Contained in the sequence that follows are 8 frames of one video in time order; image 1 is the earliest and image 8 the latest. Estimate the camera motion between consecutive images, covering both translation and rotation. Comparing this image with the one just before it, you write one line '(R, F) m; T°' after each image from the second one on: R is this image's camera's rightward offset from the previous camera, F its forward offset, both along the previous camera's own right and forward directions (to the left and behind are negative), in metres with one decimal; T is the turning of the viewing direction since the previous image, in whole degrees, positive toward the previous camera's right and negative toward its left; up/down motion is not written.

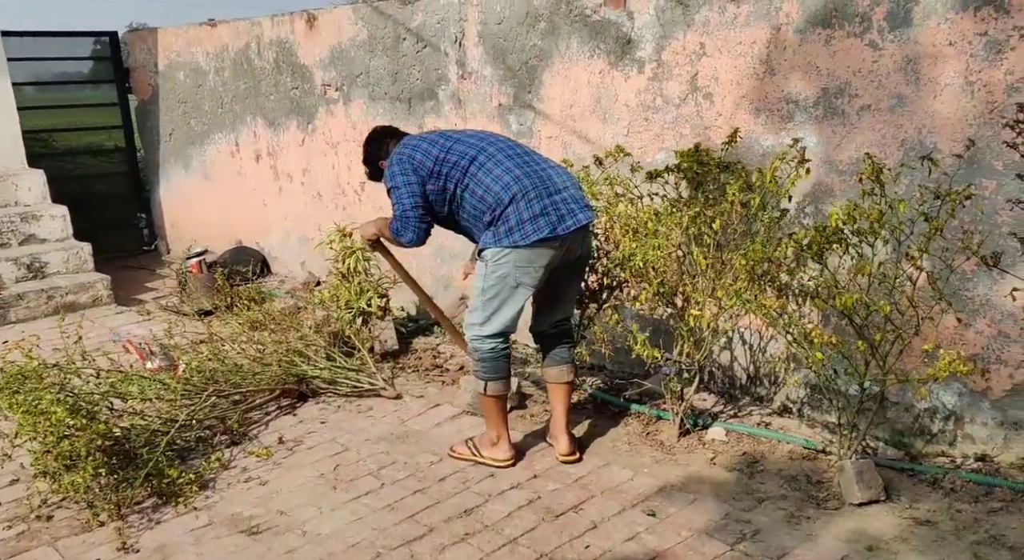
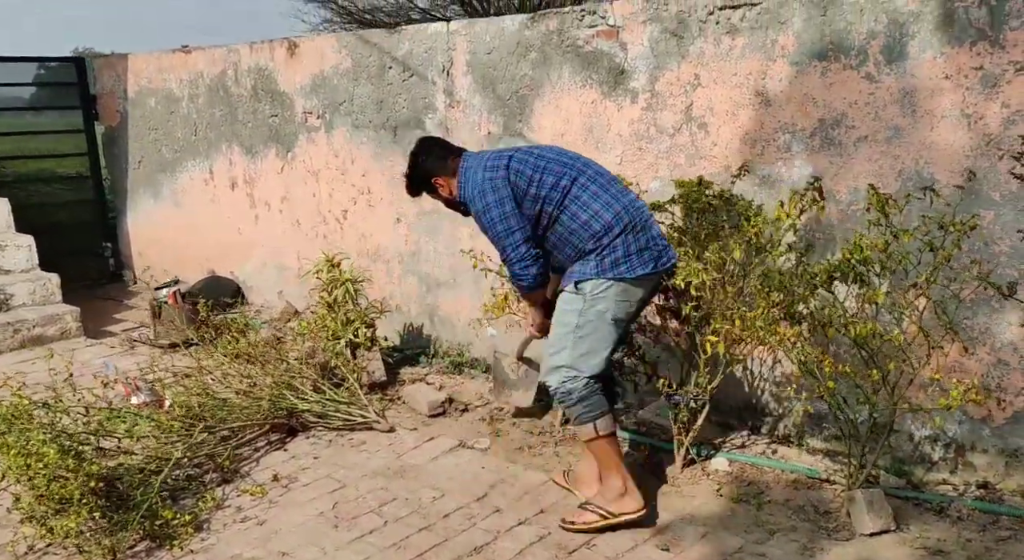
(-0.2, 0.0) m; +3°
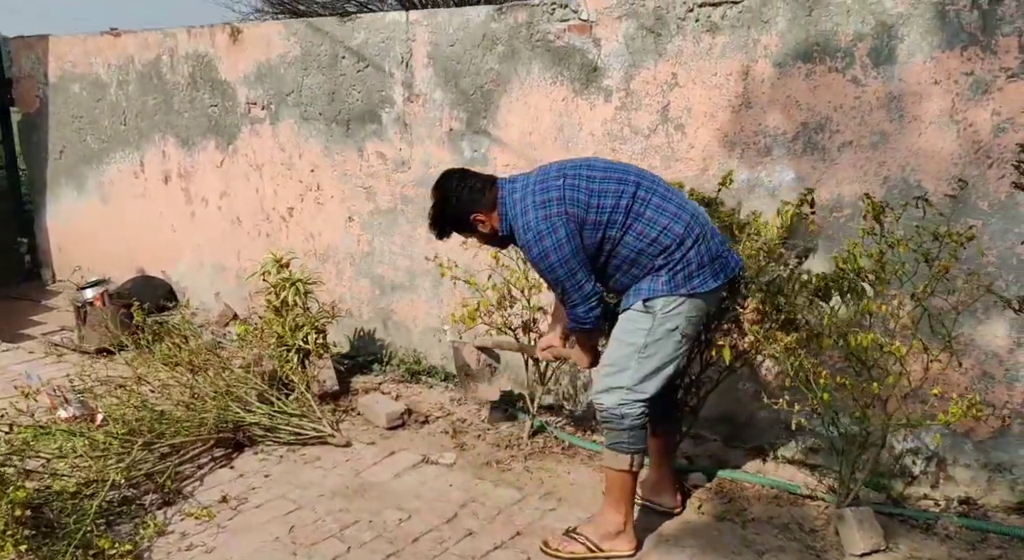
(-0.2, +0.2) m; +5°
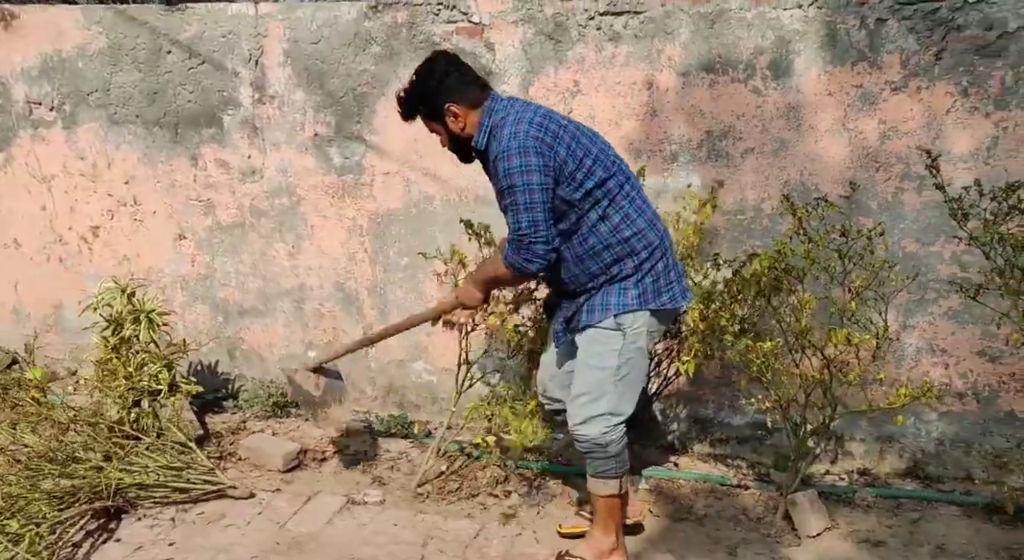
(-0.7, +0.3) m; +19°
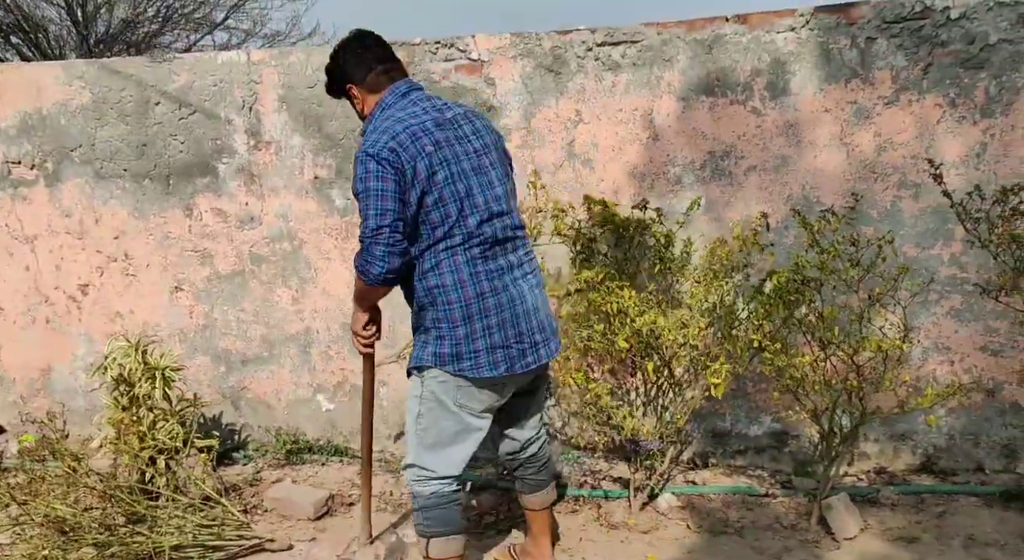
(-0.3, 0.0) m; +4°
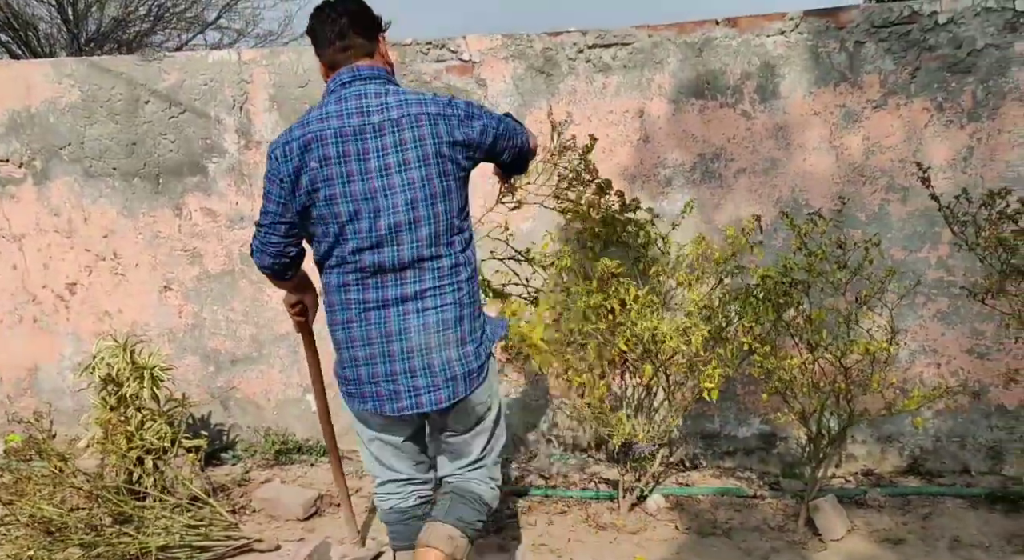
(0.0, 0.0) m; +1°
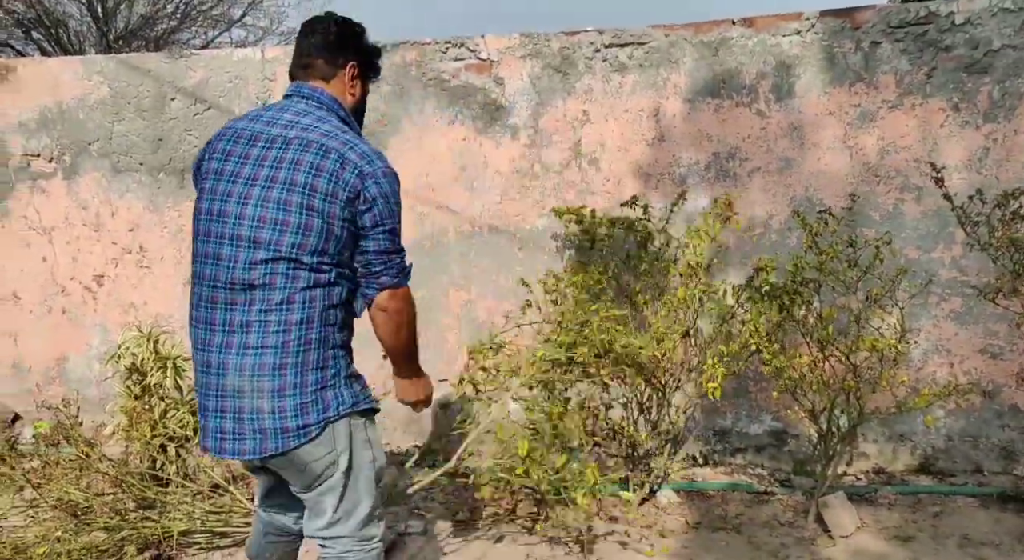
(0.0, -0.1) m; -1°
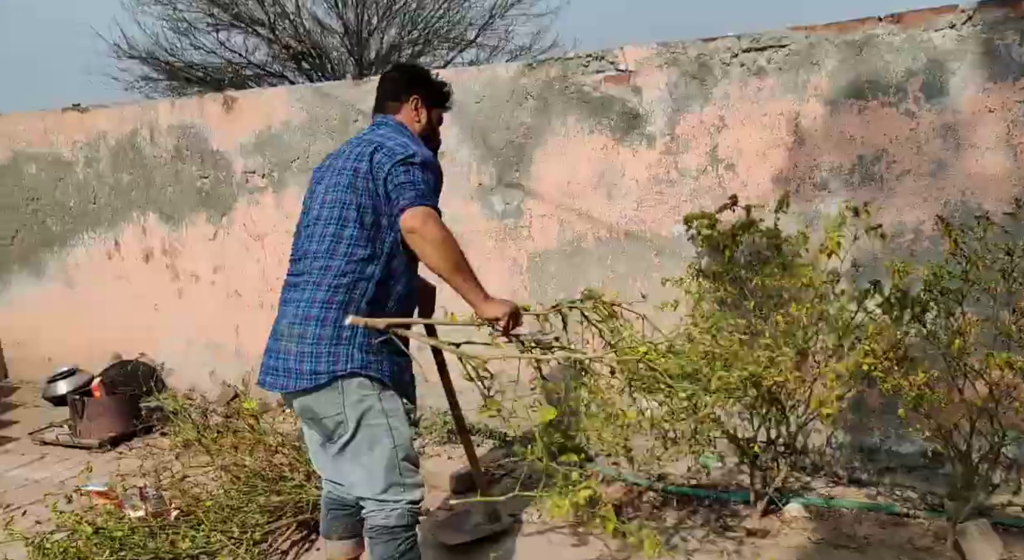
(+0.4, -0.1) m; -16°
